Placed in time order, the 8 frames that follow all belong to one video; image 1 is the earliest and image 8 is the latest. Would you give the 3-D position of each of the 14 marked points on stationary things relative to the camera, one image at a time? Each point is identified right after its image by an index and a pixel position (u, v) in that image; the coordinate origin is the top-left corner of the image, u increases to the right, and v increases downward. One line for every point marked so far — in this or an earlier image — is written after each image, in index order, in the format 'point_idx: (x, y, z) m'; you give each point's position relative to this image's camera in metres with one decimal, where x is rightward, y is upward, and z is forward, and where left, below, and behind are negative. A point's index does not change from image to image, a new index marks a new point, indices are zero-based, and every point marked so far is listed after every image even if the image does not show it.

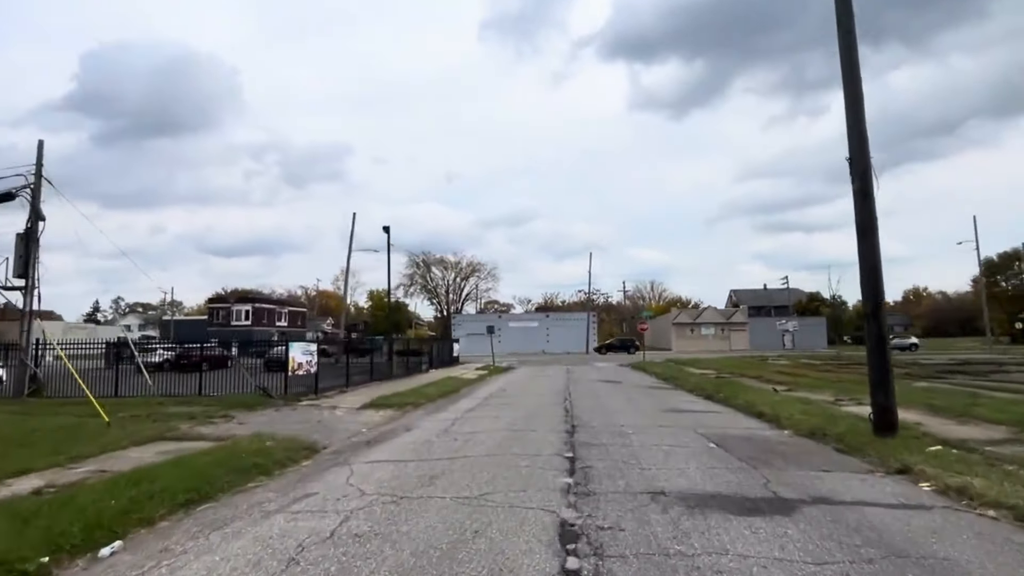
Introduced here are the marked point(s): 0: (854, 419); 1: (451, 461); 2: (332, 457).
0: (+8.7, -3.3, +14.5) m
1: (-1.2, -3.3, +10.9) m
2: (-3.9, -3.7, +12.6) m
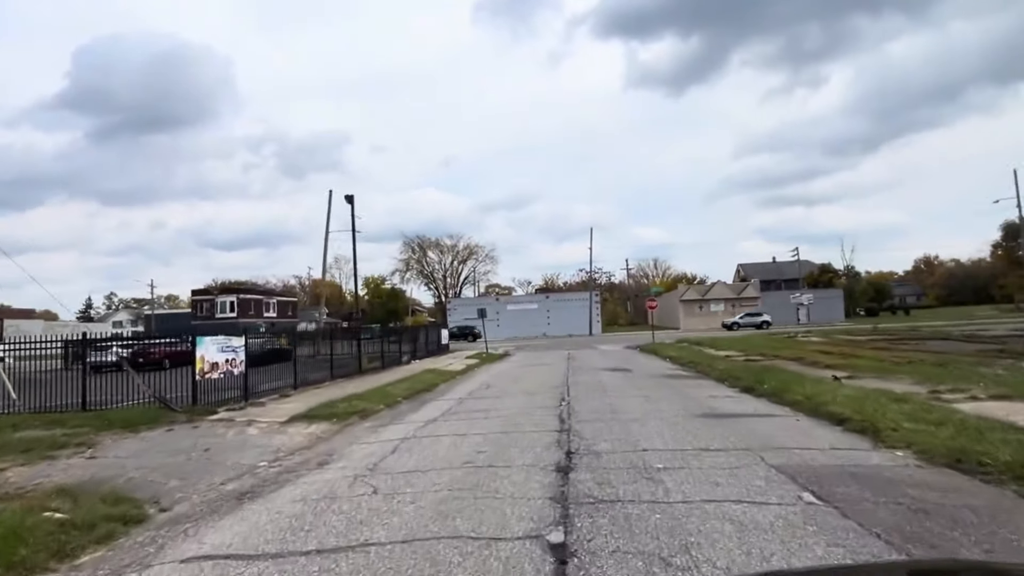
0: (+8.0, -2.3, +9.2) m
1: (-1.8, -2.7, +5.7) m
2: (-4.6, -3.2, +7.3) m
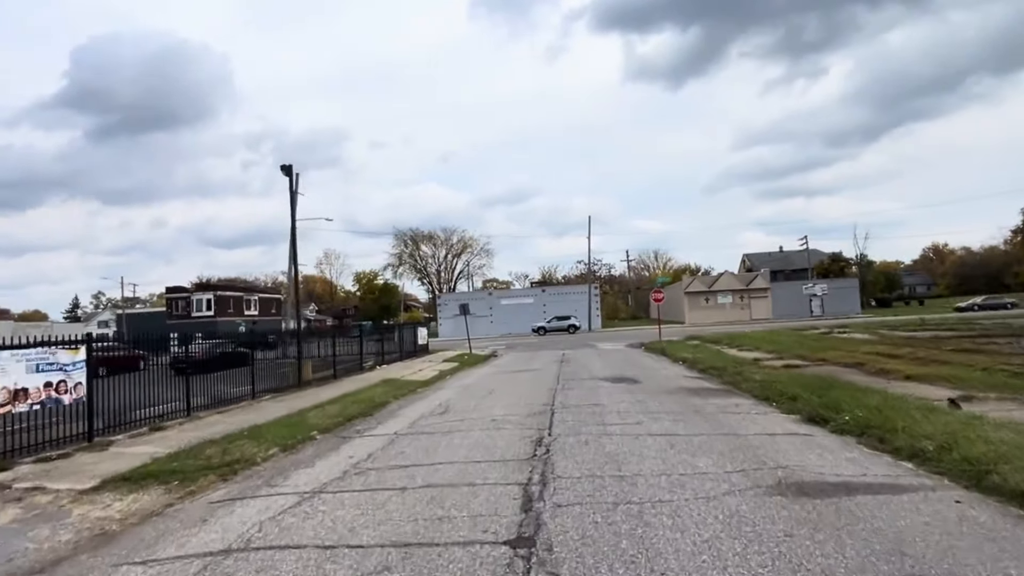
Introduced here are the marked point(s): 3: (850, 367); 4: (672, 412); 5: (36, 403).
0: (+7.1, -2.0, +3.4) m
1: (-2.8, -2.5, -0.2) m
2: (-5.5, -3.0, +1.5) m
3: (+11.1, -2.6, +18.7) m
4: (+3.8, -3.0, +13.4) m
5: (-10.1, -2.4, +12.1) m
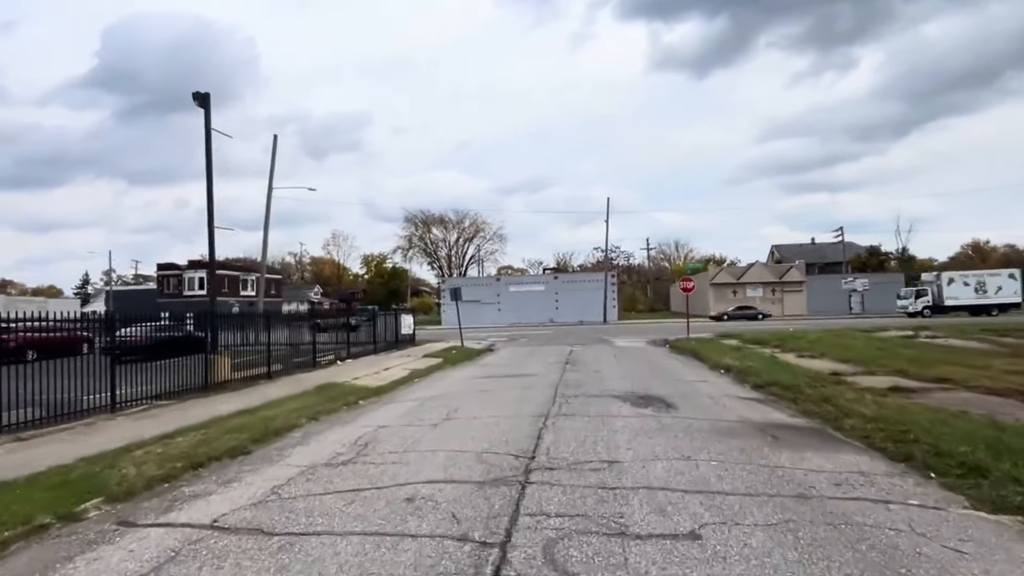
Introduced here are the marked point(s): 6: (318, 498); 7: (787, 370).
0: (+5.9, -1.9, -3.3) m
1: (-4.0, -2.2, -6.5) m
2: (-6.7, -2.6, -4.8) m
3: (+10.4, -2.3, +11.9) m
4: (+2.9, -2.6, +6.9) m
5: (-10.9, -1.7, +5.9) m
6: (-2.5, -2.7, +7.3) m
7: (+8.8, -2.6, +18.2) m
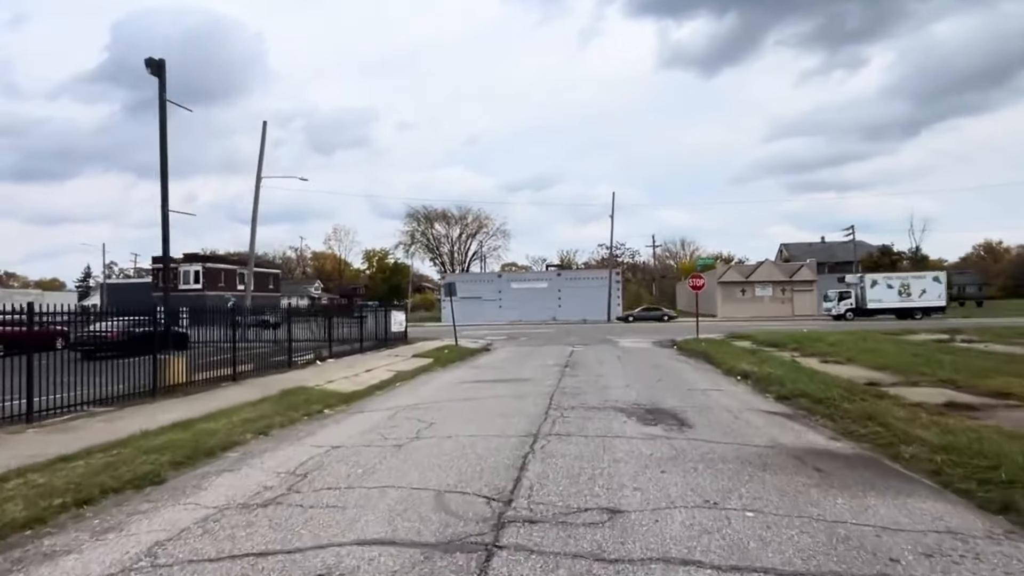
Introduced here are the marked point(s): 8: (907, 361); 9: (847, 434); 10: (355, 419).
0: (+5.5, -1.9, -5.5) m
1: (-4.5, -2.2, -8.6) m
2: (-7.2, -2.5, -6.9) m
3: (+10.1, -2.3, +9.7) m
4: (+2.6, -2.5, +4.7) m
5: (-11.3, -1.5, +3.9) m
6: (-2.9, -2.6, +5.2) m
7: (+8.5, -2.5, +16.0) m
8: (+12.5, -2.3, +18.0) m
9: (+6.2, -2.7, +10.5) m
10: (-3.6, -3.0, +13.0) m
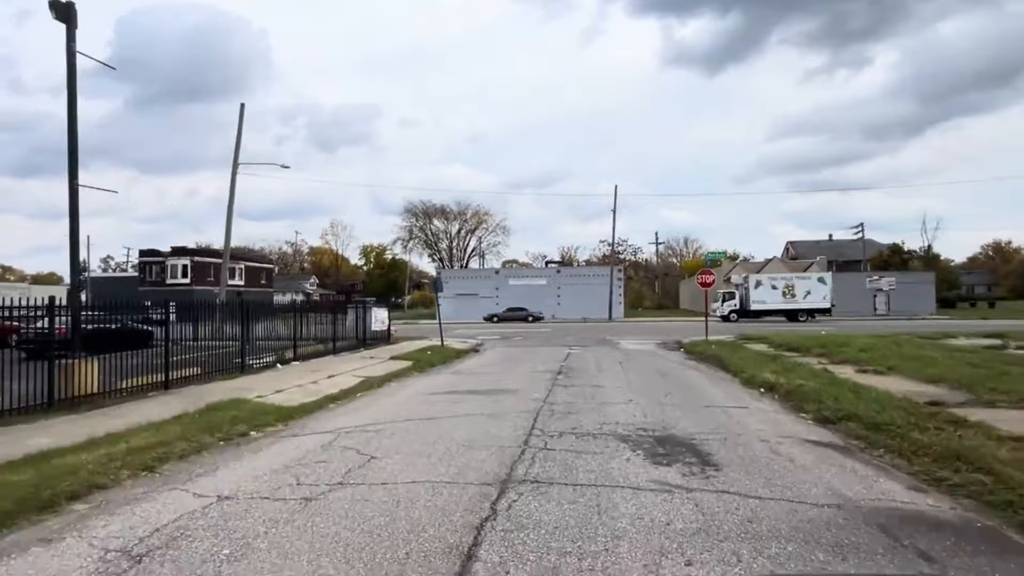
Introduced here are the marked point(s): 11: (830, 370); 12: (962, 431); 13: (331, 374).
0: (+4.9, -1.8, -8.4) m
1: (-5.1, -2.1, -11.5) m
2: (-7.7, -2.3, -9.7) m
3: (+9.5, -2.2, +6.8) m
4: (+2.0, -2.4, +1.8) m
5: (-11.8, -1.3, +1.0) m
6: (-3.4, -2.5, +2.3) m
7: (+8.0, -2.4, +13.1) m
8: (+12.0, -2.2, +15.0) m
9: (+5.7, -2.6, +7.6) m
10: (-4.1, -2.8, +10.1) m
11: (+9.7, -2.5, +17.5) m
12: (+7.5, -2.4, +9.5) m
13: (-6.2, -2.9, +19.4) m
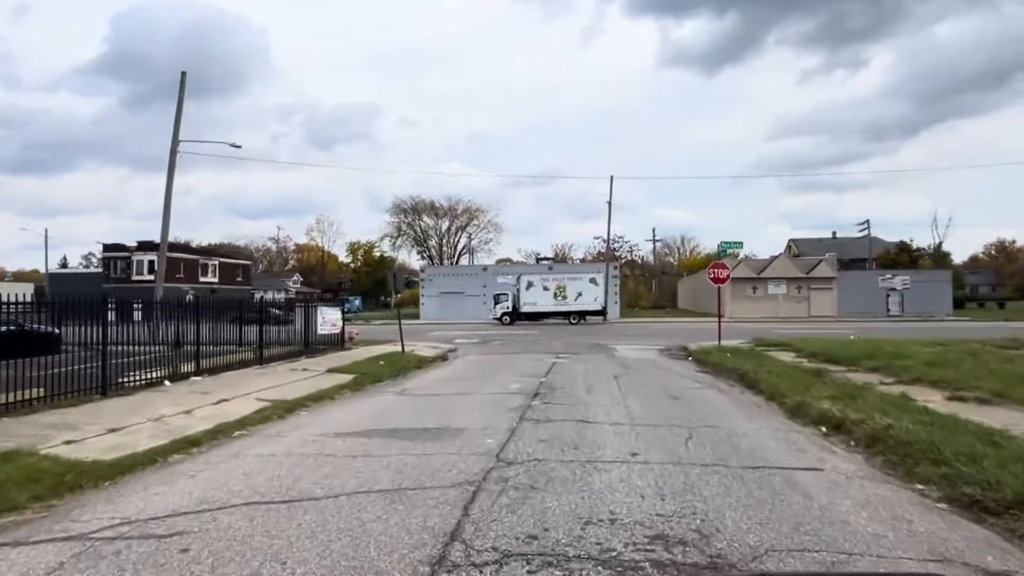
0: (+4.1, -1.7, -13.4) m
1: (-5.9, -1.9, -16.5) m
2: (-8.5, -2.2, -14.8) m
3: (+8.6, -2.1, +1.8) m
4: (+1.1, -2.2, -3.2) m
5: (-12.7, -1.1, -4.1) m
6: (-4.3, -2.3, -2.7) m
7: (+7.0, -2.3, +8.1) m
8: (+11.0, -2.1, +10.1) m
9: (+4.8, -2.4, +2.6) m
10: (-5.1, -2.6, +5.1) m
11: (+8.7, -2.3, +12.5) m
12: (+6.5, -2.2, +4.5) m
13: (-7.2, -2.7, +14.4) m
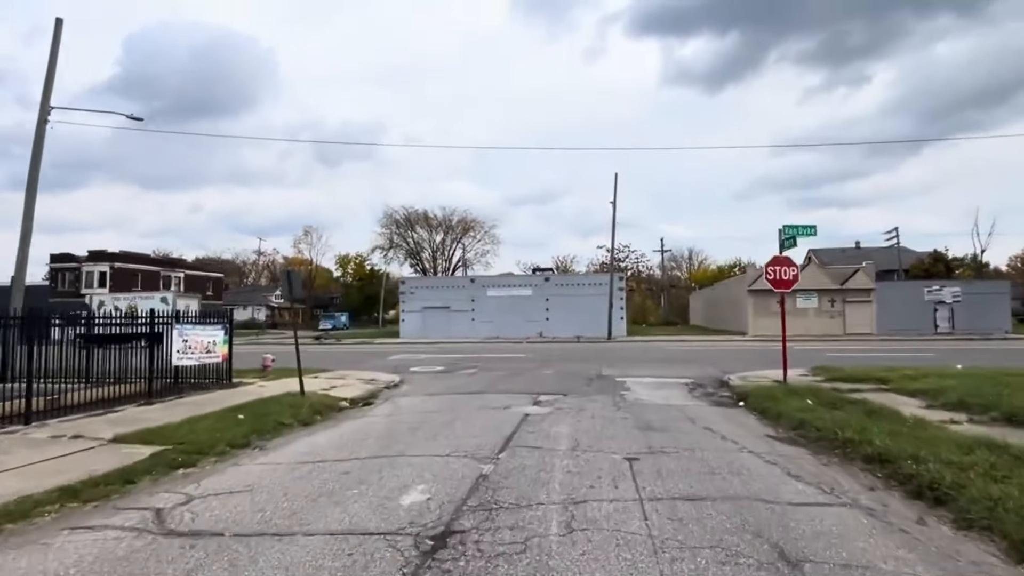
0: (+2.5, -0.9, -22.0) m
1: (-7.5, -1.0, -25.1) m
2: (-10.2, -1.3, -23.4) m
3: (+7.1, -1.6, -6.9) m
4: (-0.4, -1.7, -11.8) m
5: (-14.2, -0.5, -12.6) m
6: (-5.8, -1.7, -11.3) m
7: (+5.6, -2.0, -0.6) m
8: (+9.6, -1.9, +1.4) m
9: (+3.3, -2.0, -6.1) m
10: (-6.5, -2.3, -3.5) m
11: (+7.3, -2.2, +3.8) m
12: (+5.1, -1.9, -4.2) m
13: (-8.6, -2.7, +5.8) m
